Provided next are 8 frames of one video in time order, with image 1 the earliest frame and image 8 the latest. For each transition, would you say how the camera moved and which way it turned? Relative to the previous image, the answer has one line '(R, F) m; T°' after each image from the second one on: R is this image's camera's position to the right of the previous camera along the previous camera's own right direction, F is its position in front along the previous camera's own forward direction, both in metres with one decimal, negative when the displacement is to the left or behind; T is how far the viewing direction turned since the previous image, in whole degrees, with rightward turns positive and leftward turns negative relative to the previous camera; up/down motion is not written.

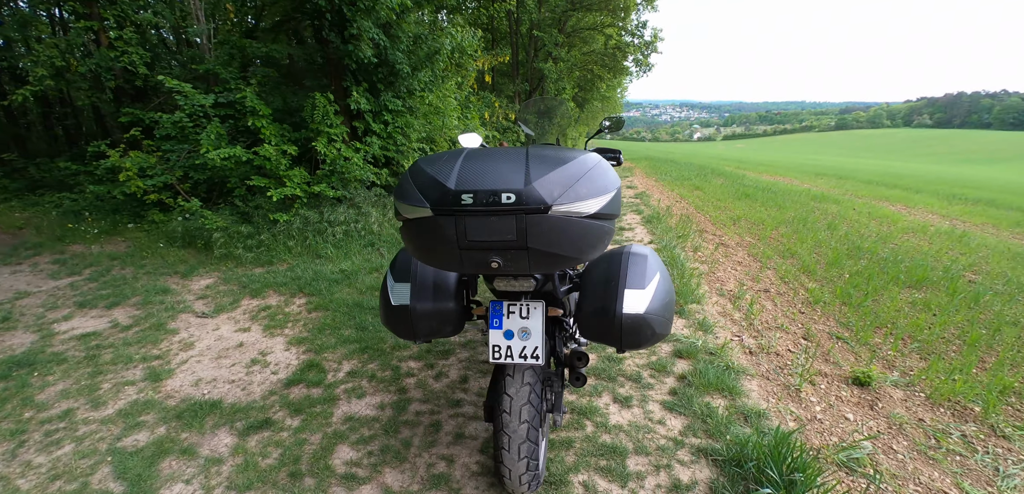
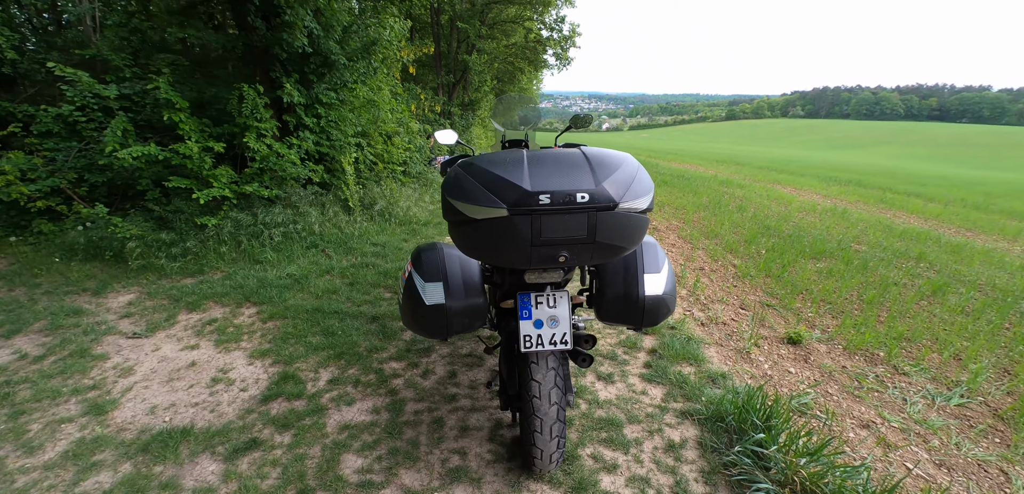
(-0.5, 0.0) m; +11°
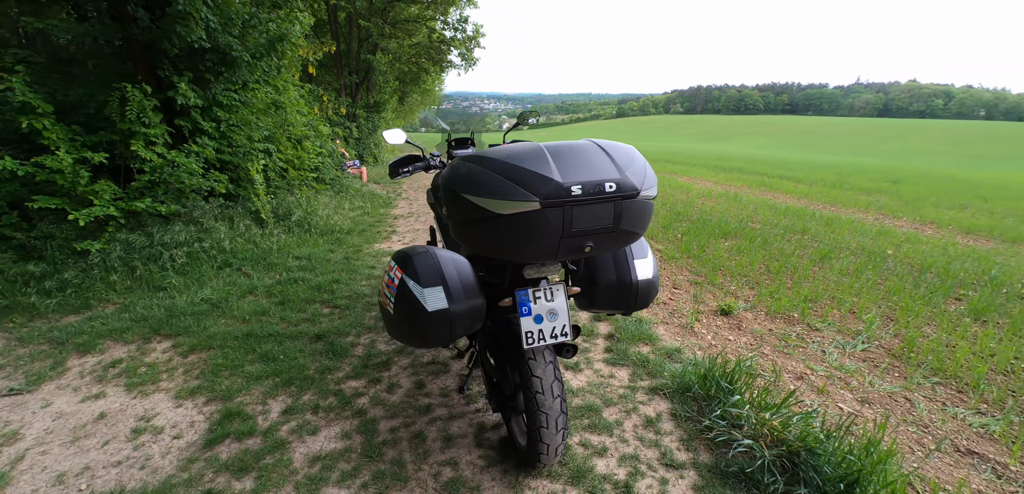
(-0.4, +0.1) m; +12°
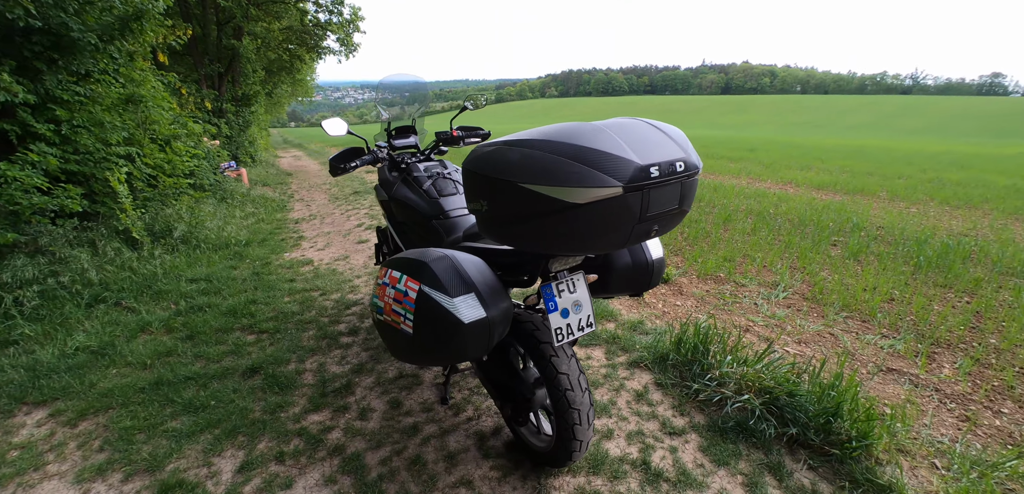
(-0.5, +0.2) m; +14°
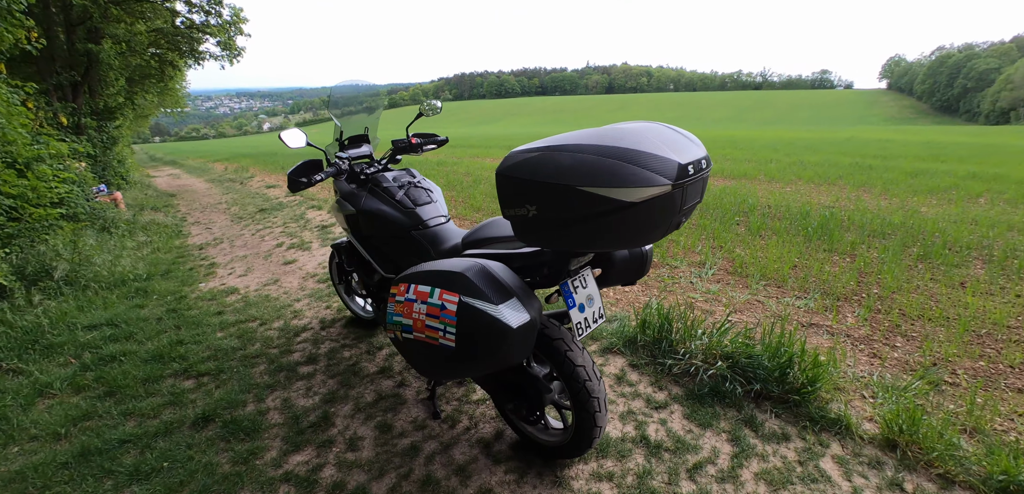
(-0.4, 0.0) m; +12°
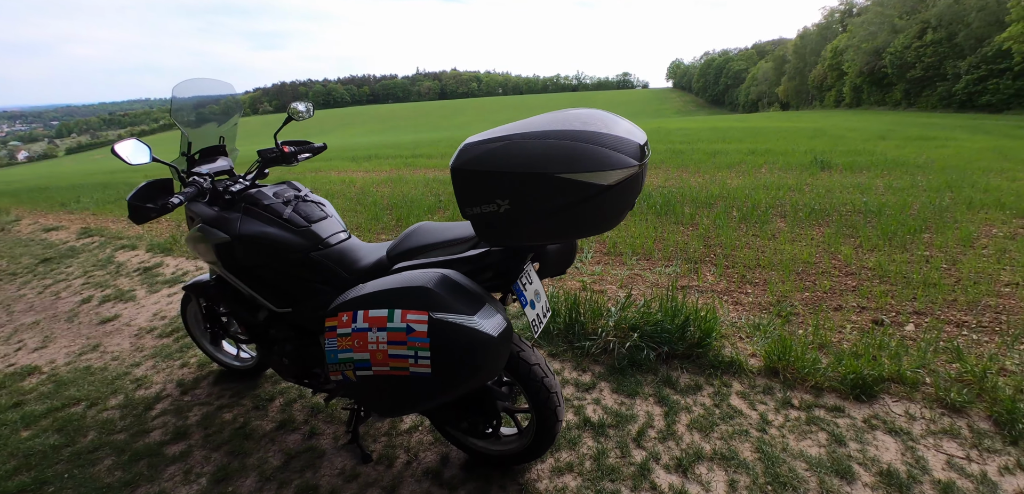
(-0.3, +0.2) m; +19°
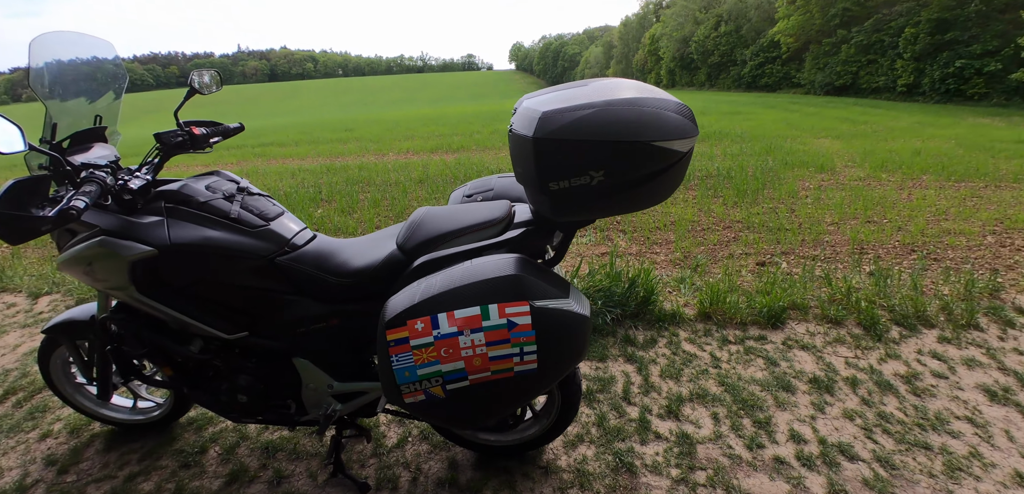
(-0.6, +0.2) m; +18°
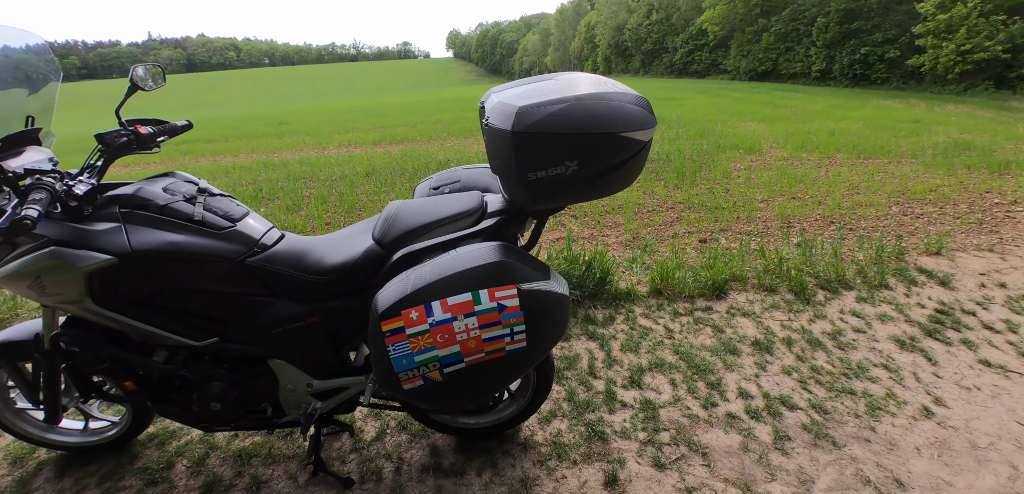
(-0.1, -0.1) m; +7°
